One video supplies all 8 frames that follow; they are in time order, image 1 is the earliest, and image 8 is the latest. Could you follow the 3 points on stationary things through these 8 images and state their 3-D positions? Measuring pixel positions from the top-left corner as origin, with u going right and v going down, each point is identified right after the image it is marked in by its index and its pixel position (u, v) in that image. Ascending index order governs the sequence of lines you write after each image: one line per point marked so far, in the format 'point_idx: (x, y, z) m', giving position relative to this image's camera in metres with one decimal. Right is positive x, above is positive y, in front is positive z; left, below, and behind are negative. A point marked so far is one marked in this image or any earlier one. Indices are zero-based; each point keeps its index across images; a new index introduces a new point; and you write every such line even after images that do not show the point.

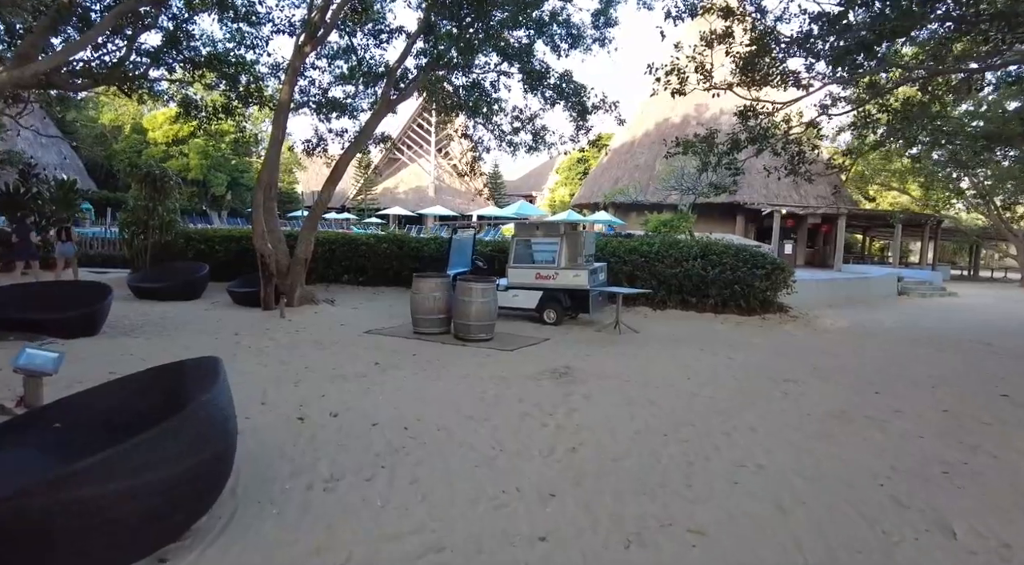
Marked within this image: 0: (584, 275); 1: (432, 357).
0: (+1.1, +0.1, +9.2) m
1: (-0.9, -0.8, +6.6) m
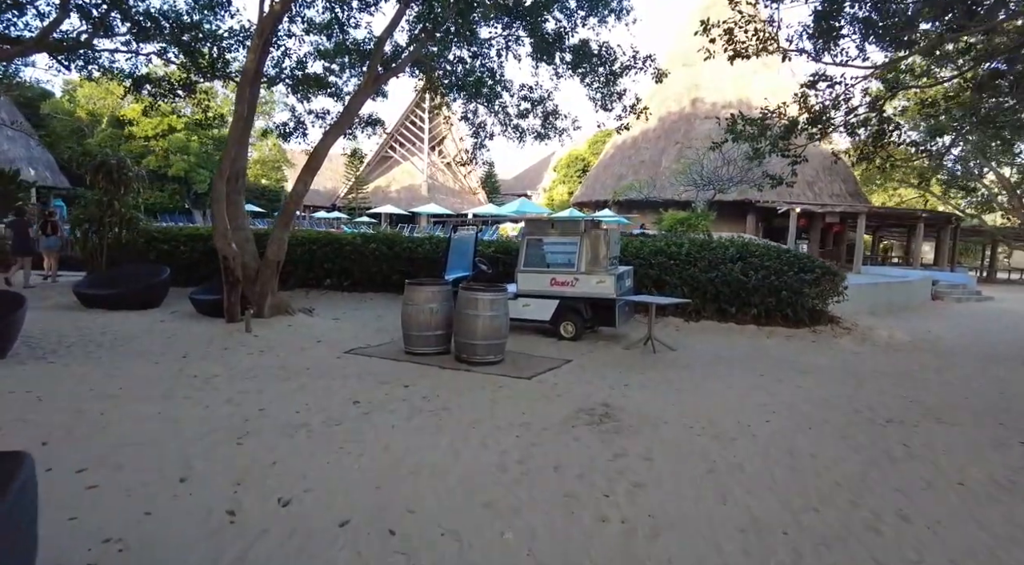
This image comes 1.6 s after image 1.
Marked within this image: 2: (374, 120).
0: (+1.3, 0.0, +7.7) m
1: (-0.7, -0.9, +5.1) m
2: (-2.4, +2.9, +10.6) m
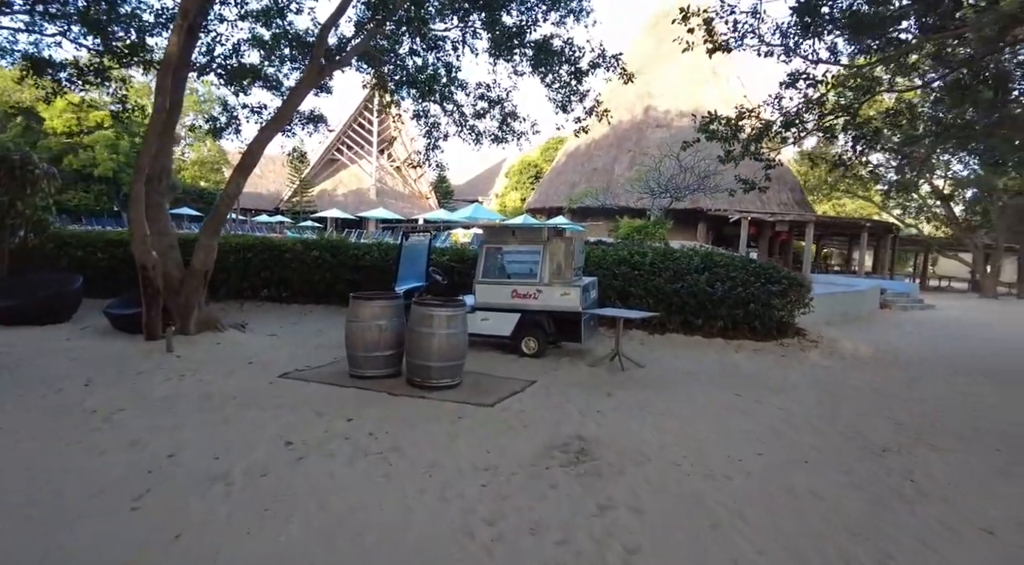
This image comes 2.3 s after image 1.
0: (+0.7, -0.1, +7.2) m
1: (-1.0, -1.0, +4.4) m
2: (-3.2, +2.7, +9.8) m
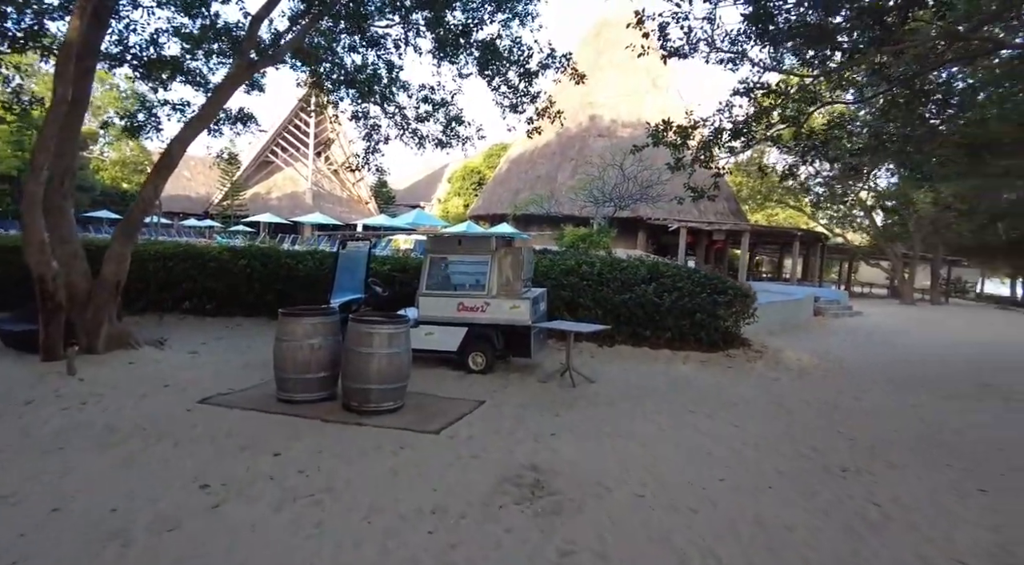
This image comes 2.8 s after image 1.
0: (+0.1, -0.3, +6.9) m
1: (-1.3, -1.2, +4.0) m
2: (-4.0, +2.5, +9.1) m
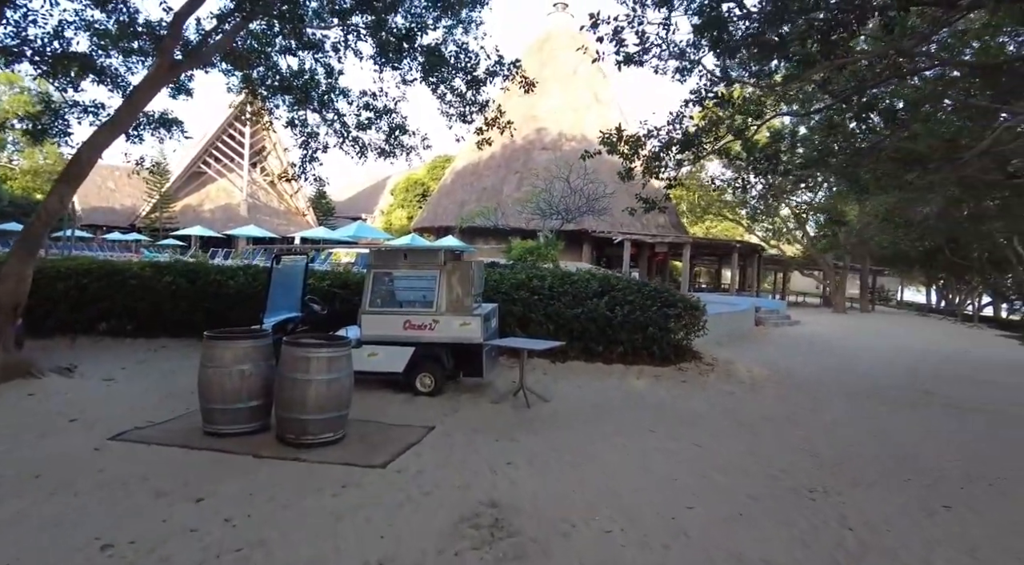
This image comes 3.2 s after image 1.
0: (-0.4, -0.4, +6.6) m
1: (-1.6, -1.3, +3.5) m
2: (-4.8, +2.3, +8.4) m
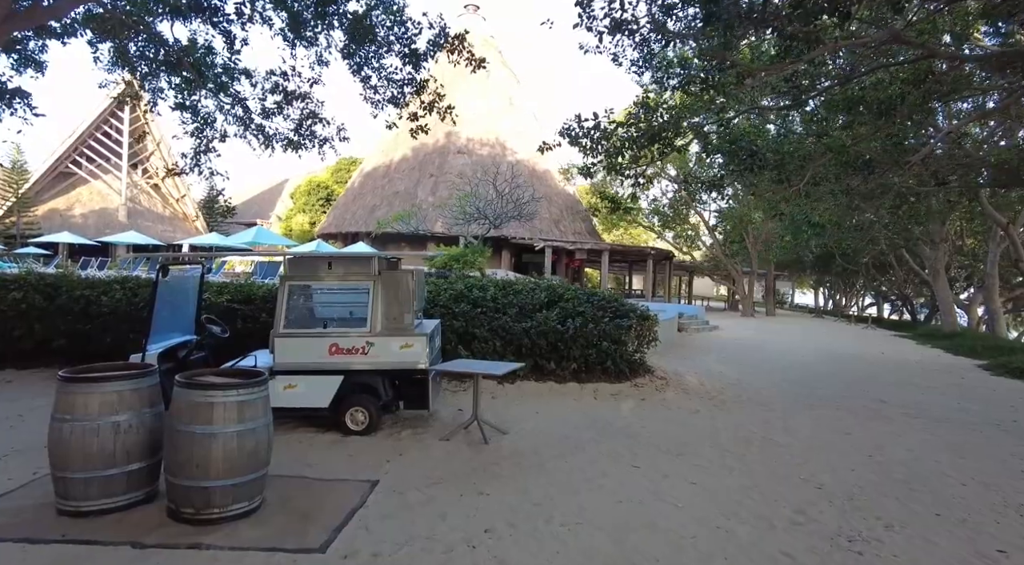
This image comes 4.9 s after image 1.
0: (-0.9, -0.6, +5.5) m
1: (-1.5, -1.4, +2.3) m
2: (-5.5, +2.1, +6.7) m
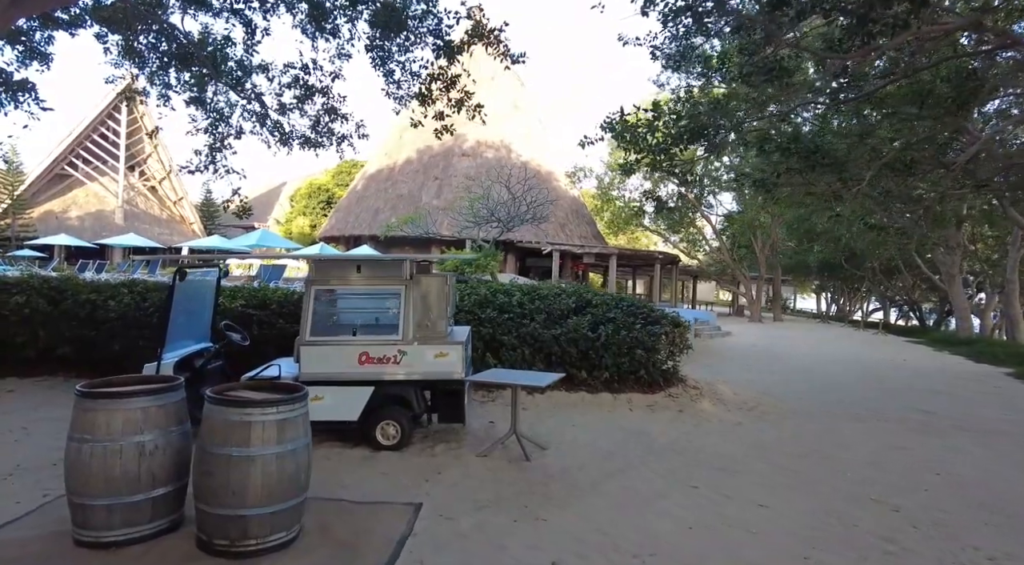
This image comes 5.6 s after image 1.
0: (-0.5, -0.6, +5.1) m
1: (-1.1, -1.4, +1.9) m
2: (-5.1, +2.0, +6.3) m
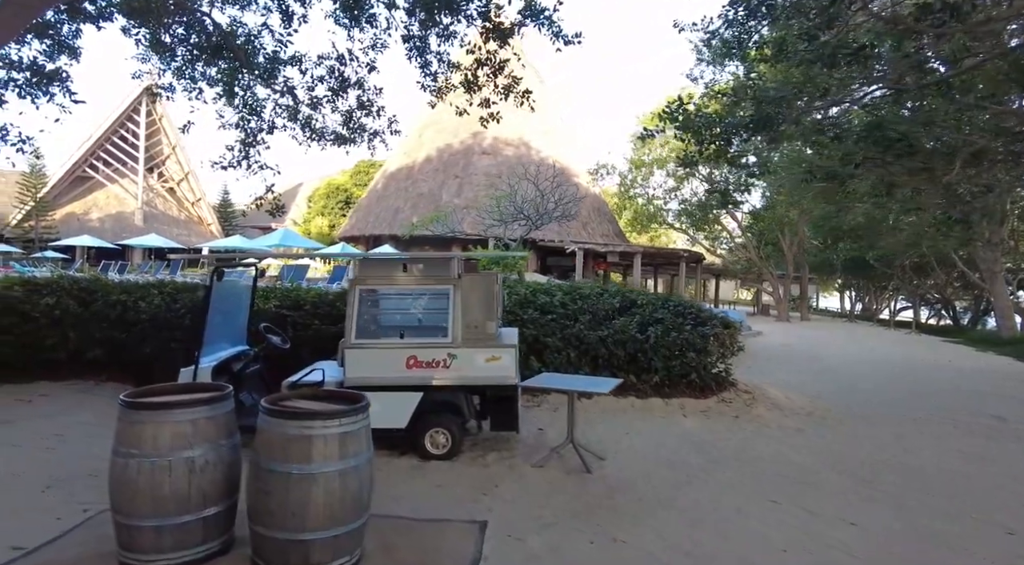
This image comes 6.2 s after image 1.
0: (0.0, -0.6, +4.8) m
1: (-0.8, -1.4, +1.6) m
2: (-4.6, +2.0, +6.1) m
